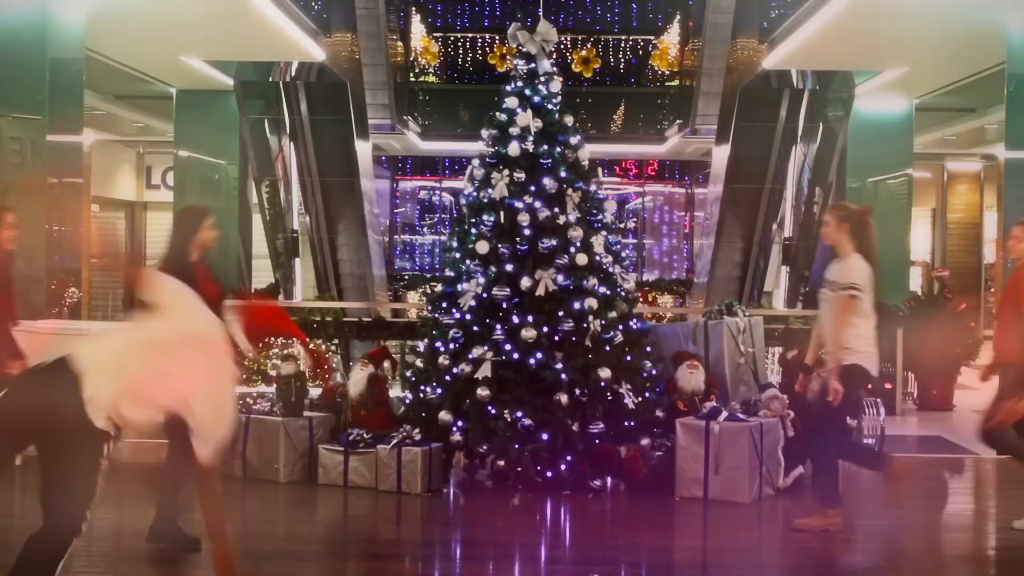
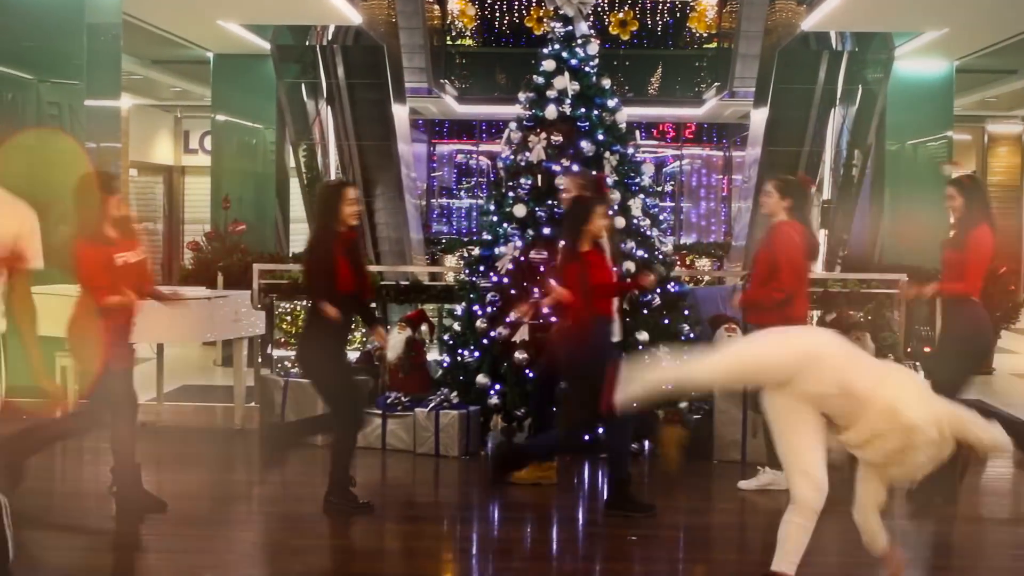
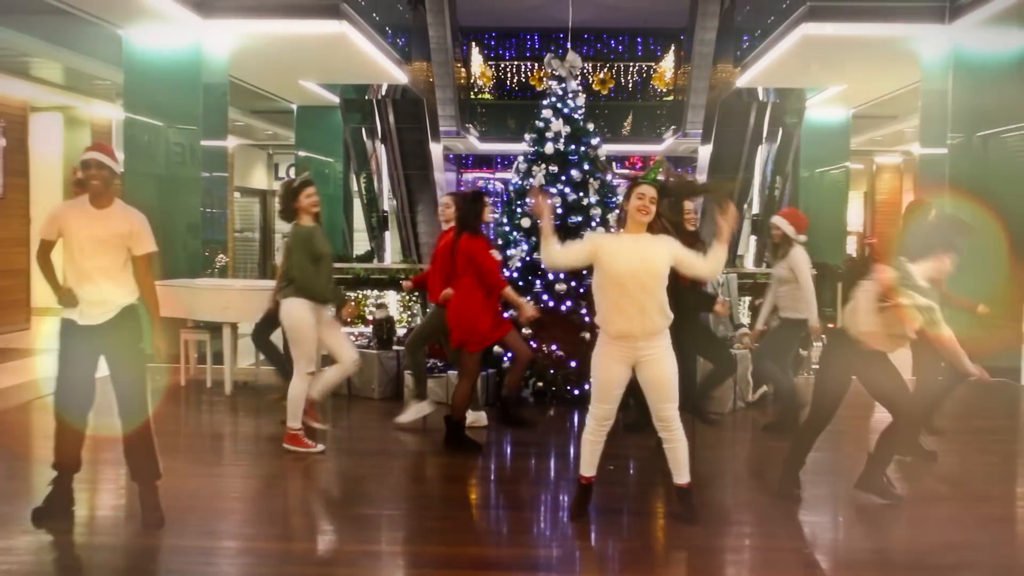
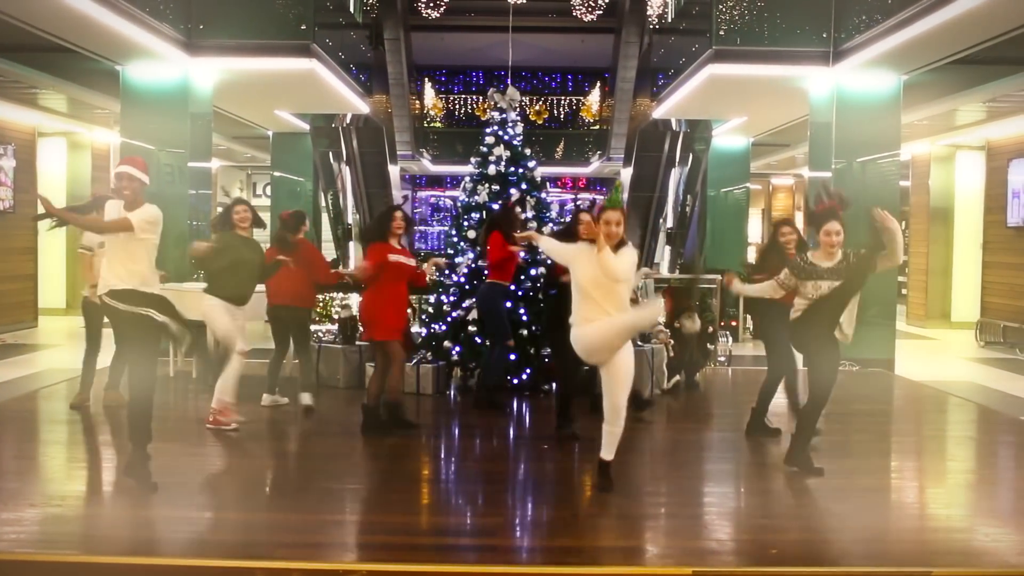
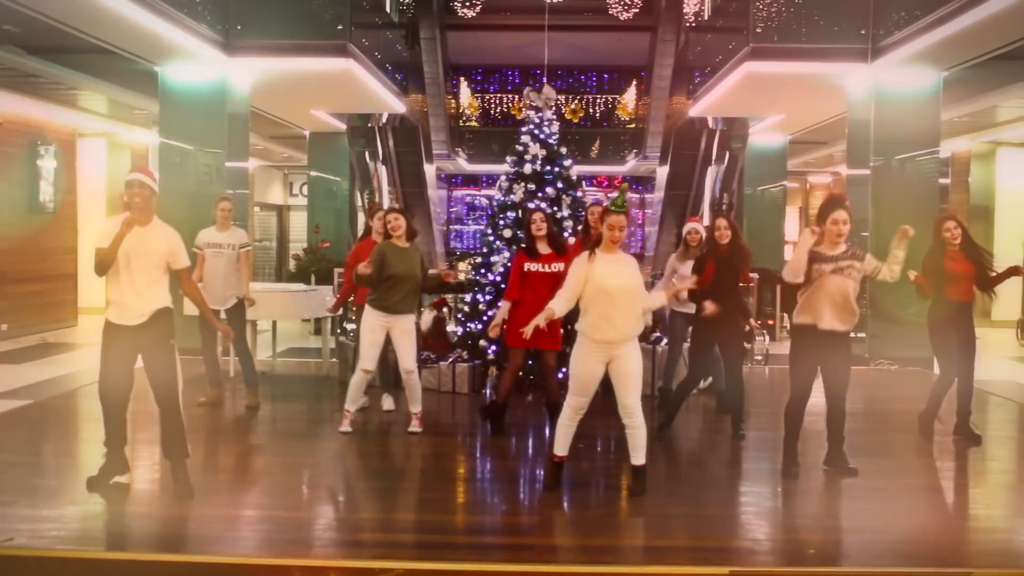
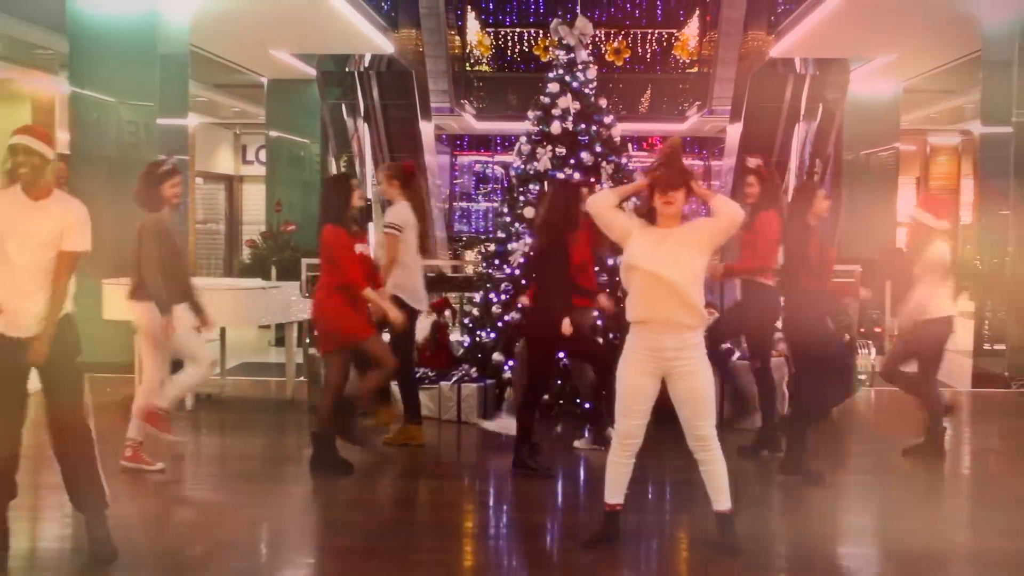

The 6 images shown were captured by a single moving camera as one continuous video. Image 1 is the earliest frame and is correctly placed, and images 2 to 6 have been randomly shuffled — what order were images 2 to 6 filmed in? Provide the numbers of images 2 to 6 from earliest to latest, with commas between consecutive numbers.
2, 6, 3, 5, 4
